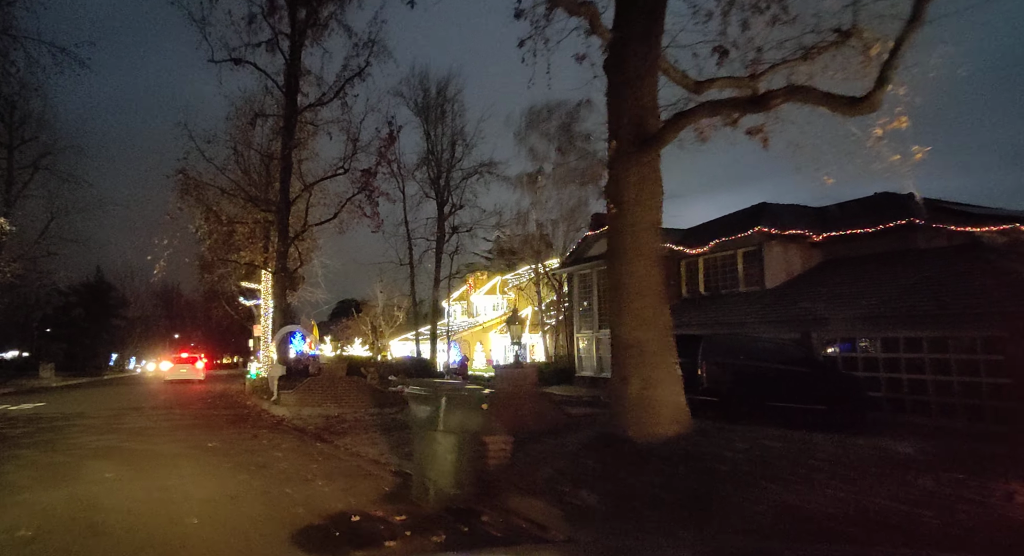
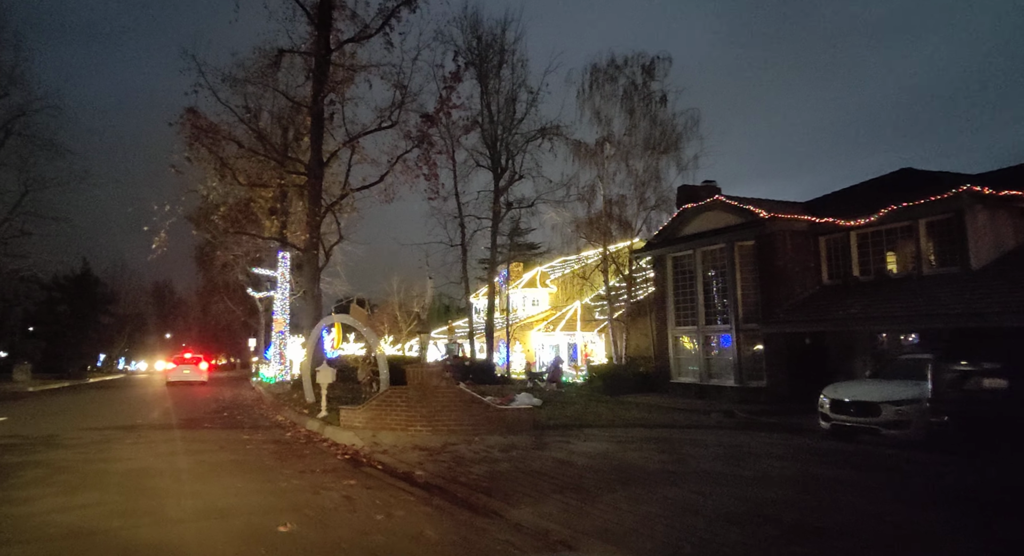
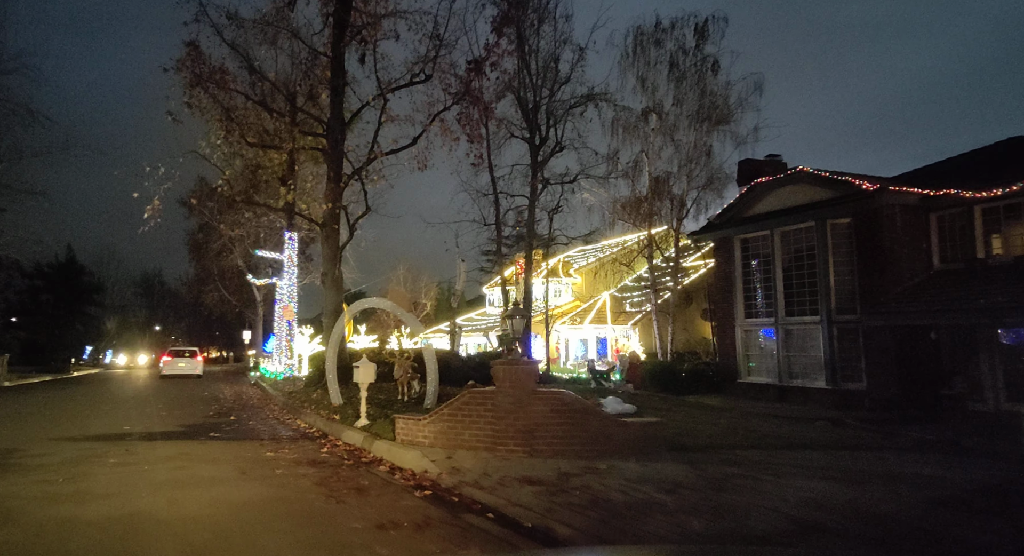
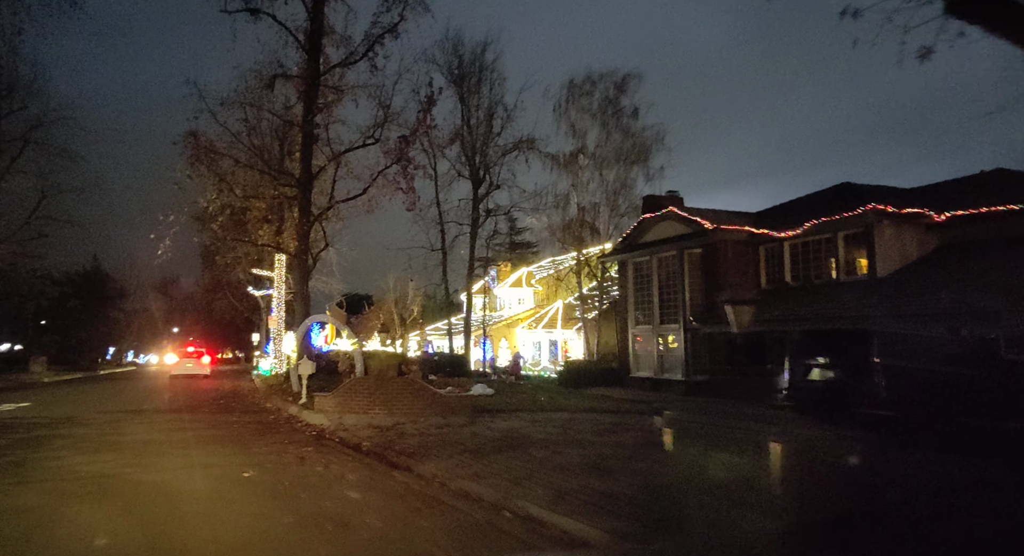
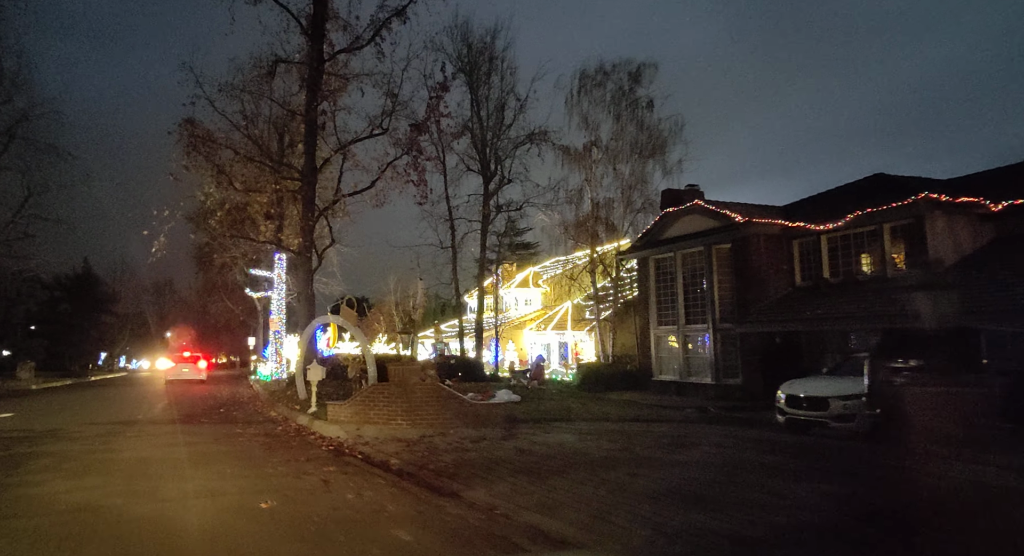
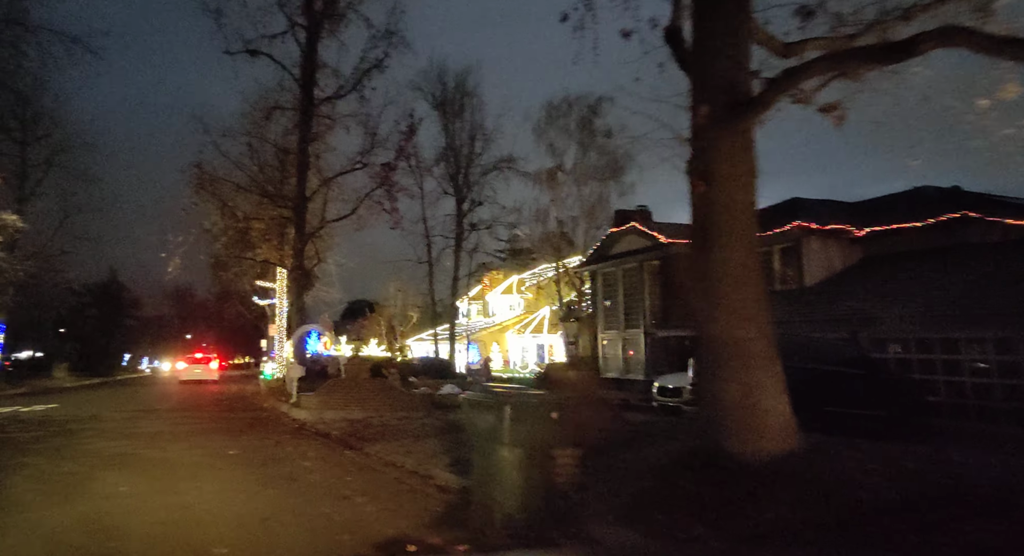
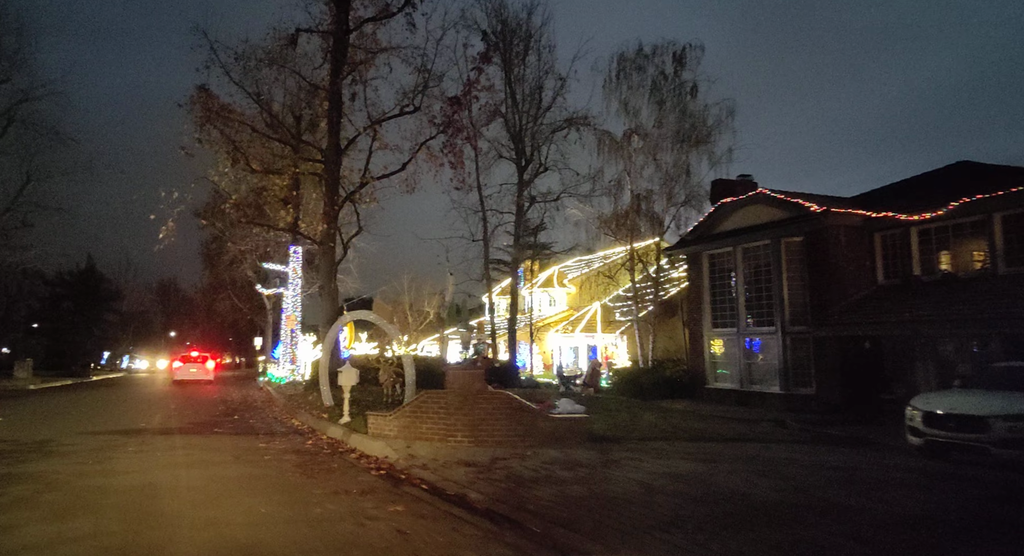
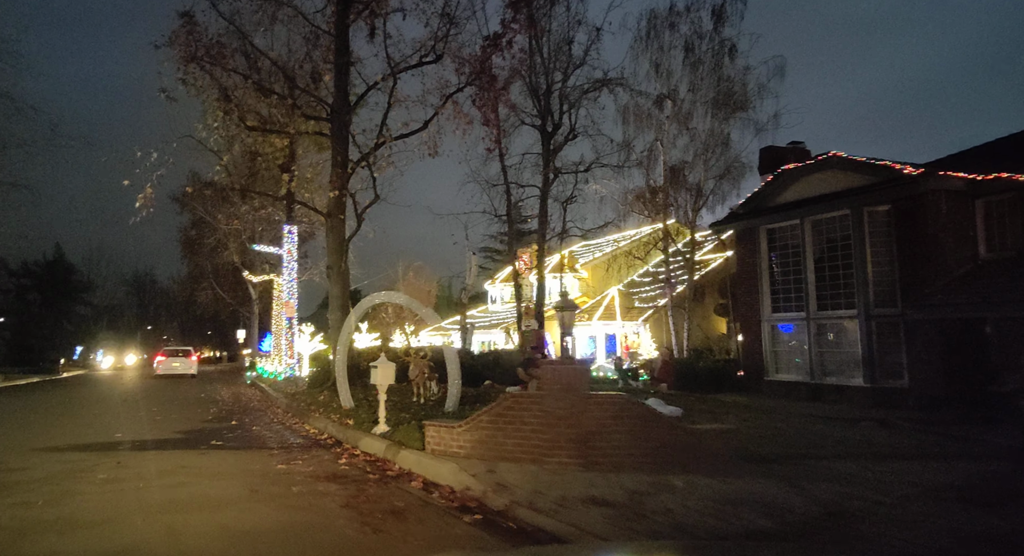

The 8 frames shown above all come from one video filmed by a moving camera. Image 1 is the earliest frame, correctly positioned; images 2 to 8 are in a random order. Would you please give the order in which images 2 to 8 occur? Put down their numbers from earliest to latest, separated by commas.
6, 4, 5, 2, 7, 3, 8
